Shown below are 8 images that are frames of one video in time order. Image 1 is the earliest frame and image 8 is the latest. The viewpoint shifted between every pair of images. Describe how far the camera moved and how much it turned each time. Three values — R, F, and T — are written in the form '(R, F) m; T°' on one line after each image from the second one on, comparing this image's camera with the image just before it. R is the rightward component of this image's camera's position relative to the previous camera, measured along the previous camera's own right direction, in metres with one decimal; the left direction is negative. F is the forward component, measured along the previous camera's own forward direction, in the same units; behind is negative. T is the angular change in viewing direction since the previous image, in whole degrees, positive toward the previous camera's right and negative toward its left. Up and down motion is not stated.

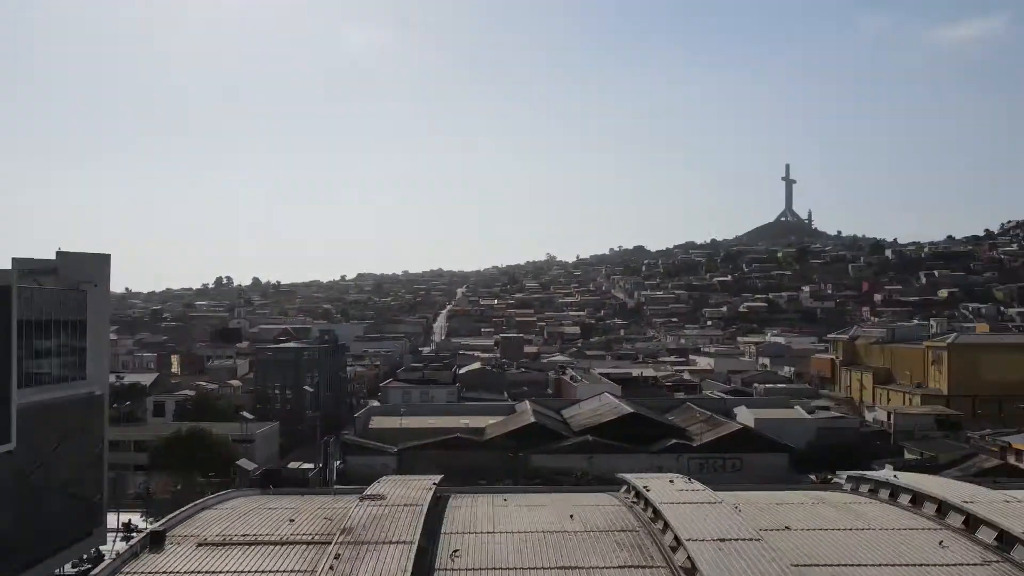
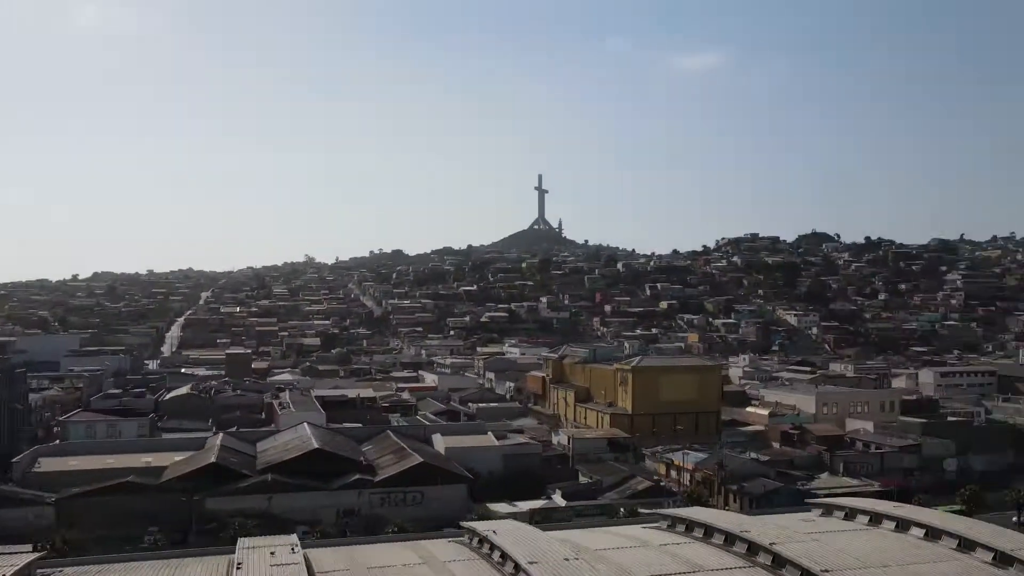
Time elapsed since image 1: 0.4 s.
(+1.9, -0.4) m; +15°
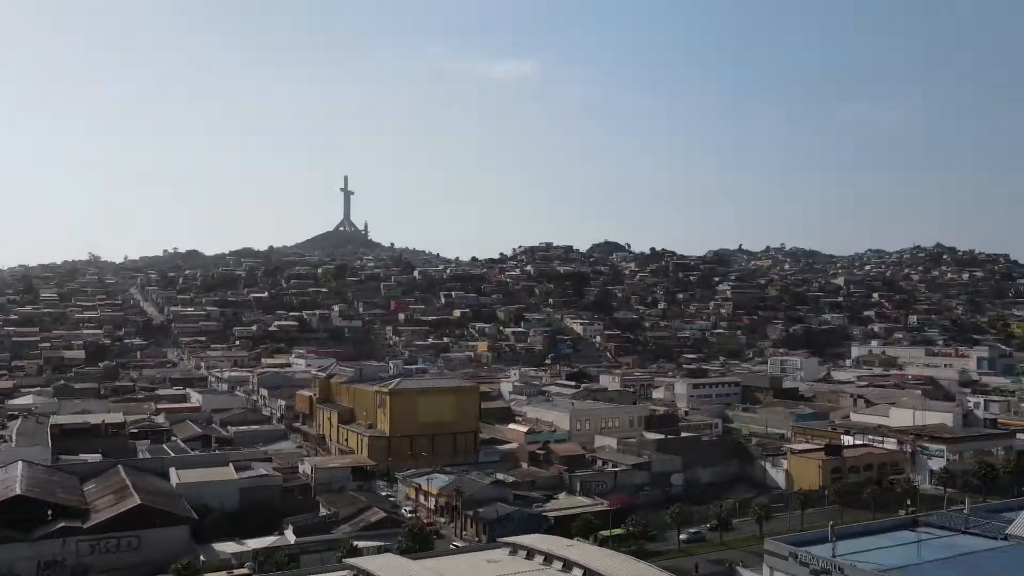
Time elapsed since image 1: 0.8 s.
(+1.9, -0.4) m; +12°
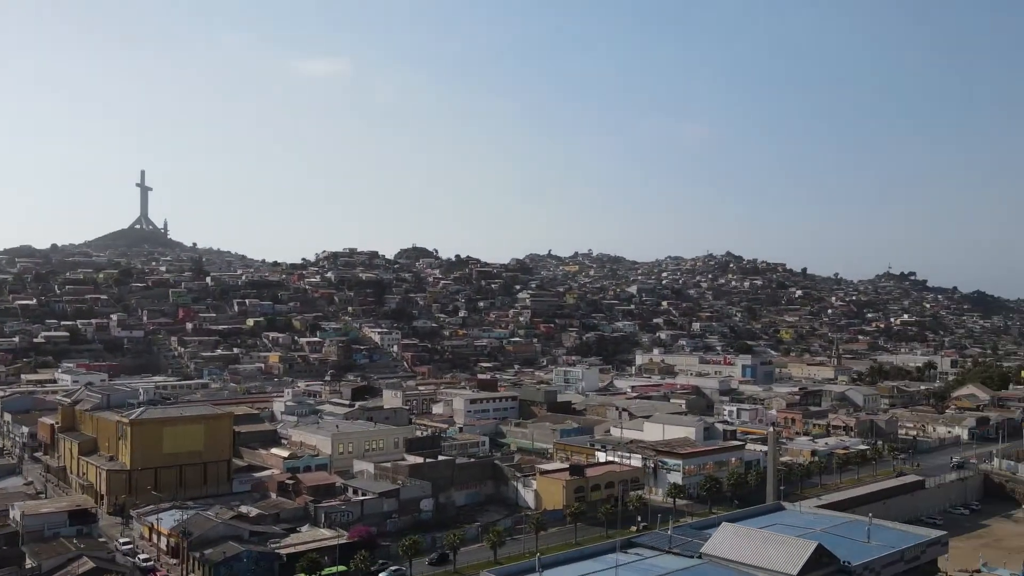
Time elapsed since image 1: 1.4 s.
(+2.2, -0.4) m; +12°
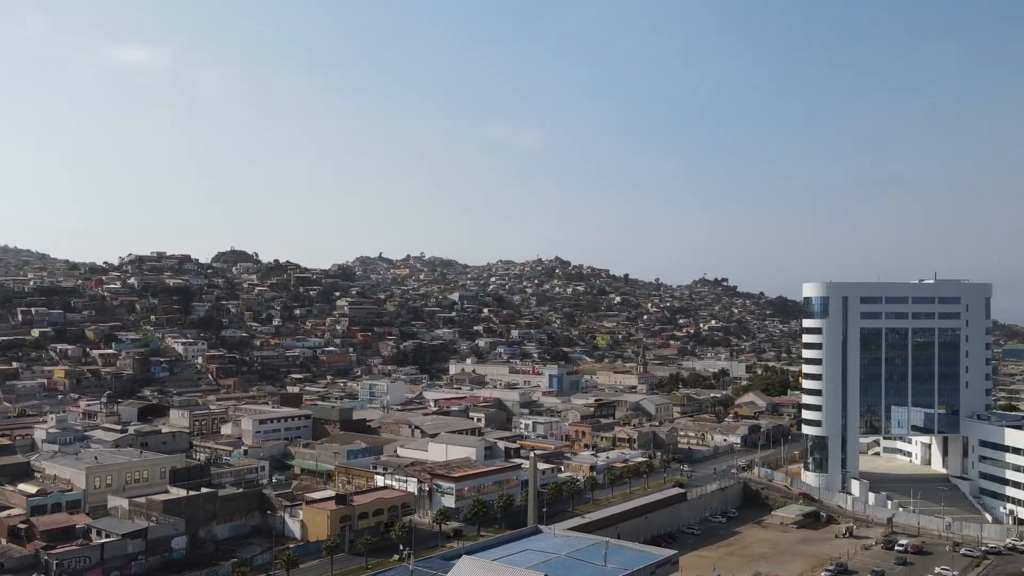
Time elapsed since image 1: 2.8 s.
(+2.5, -0.3) m; +11°
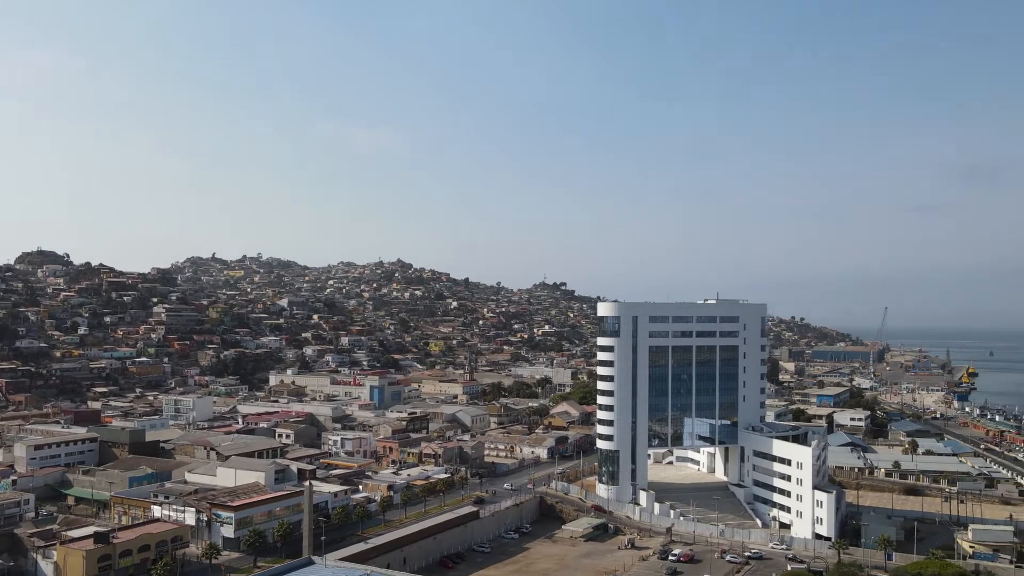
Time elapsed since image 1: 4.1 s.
(+2.4, -0.3) m; +10°
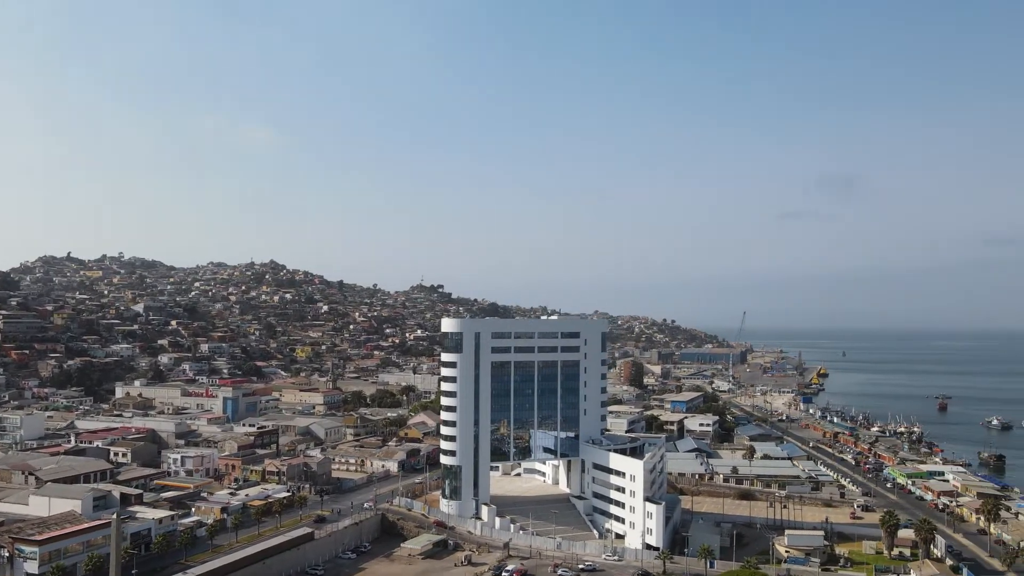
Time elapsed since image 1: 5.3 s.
(+2.0, -0.2) m; +8°
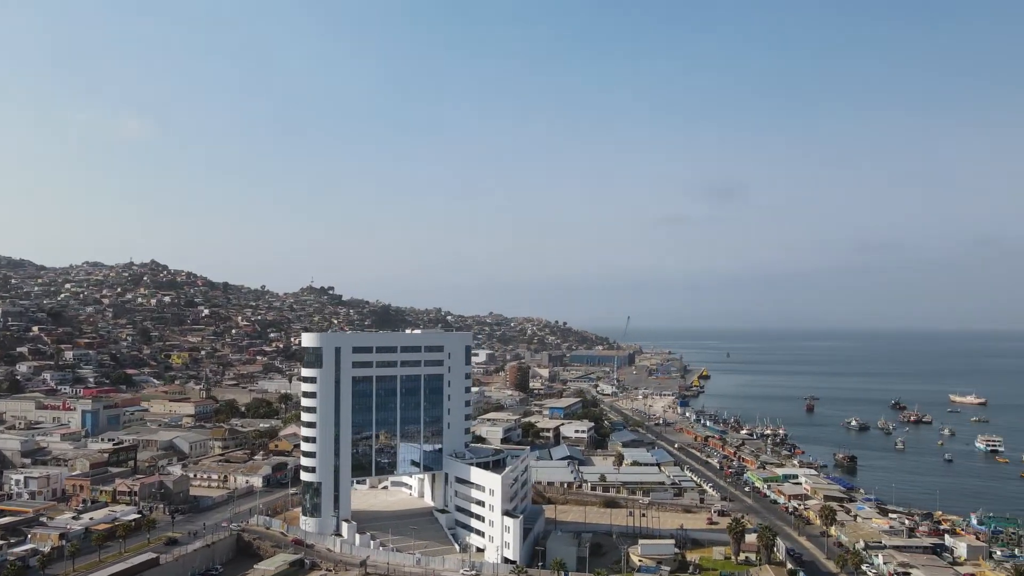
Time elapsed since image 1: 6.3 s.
(+1.8, -0.1) m; +7°
